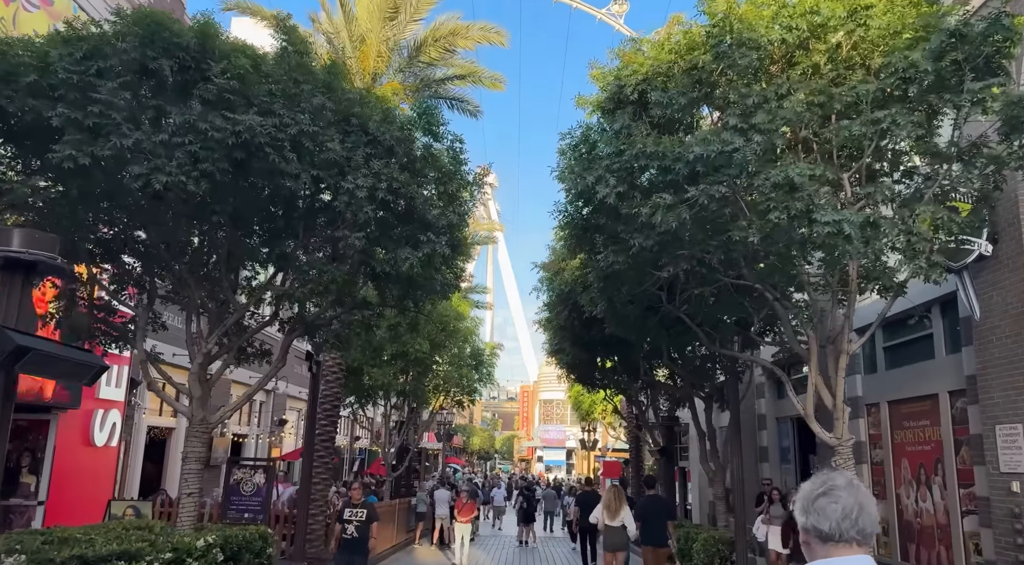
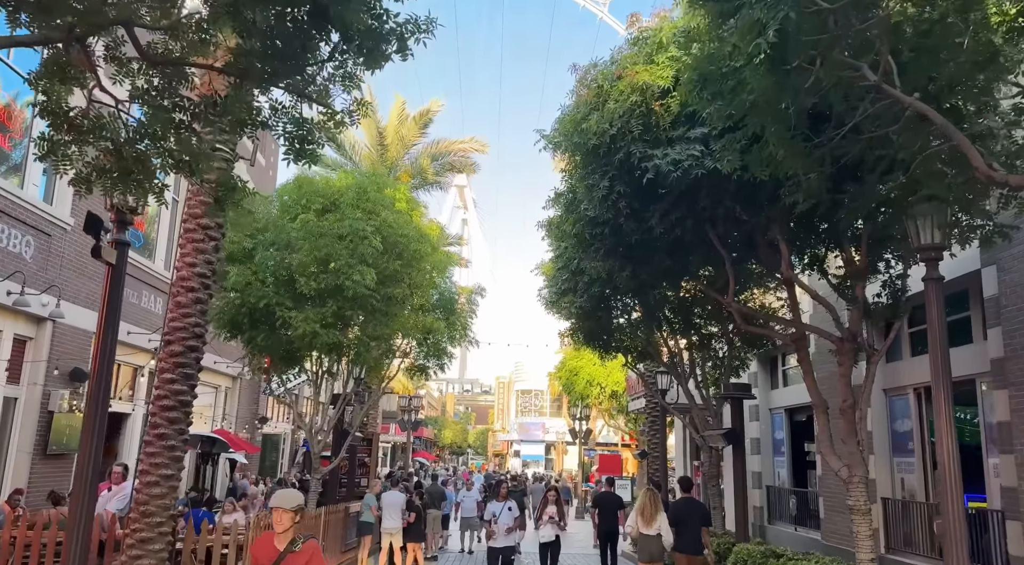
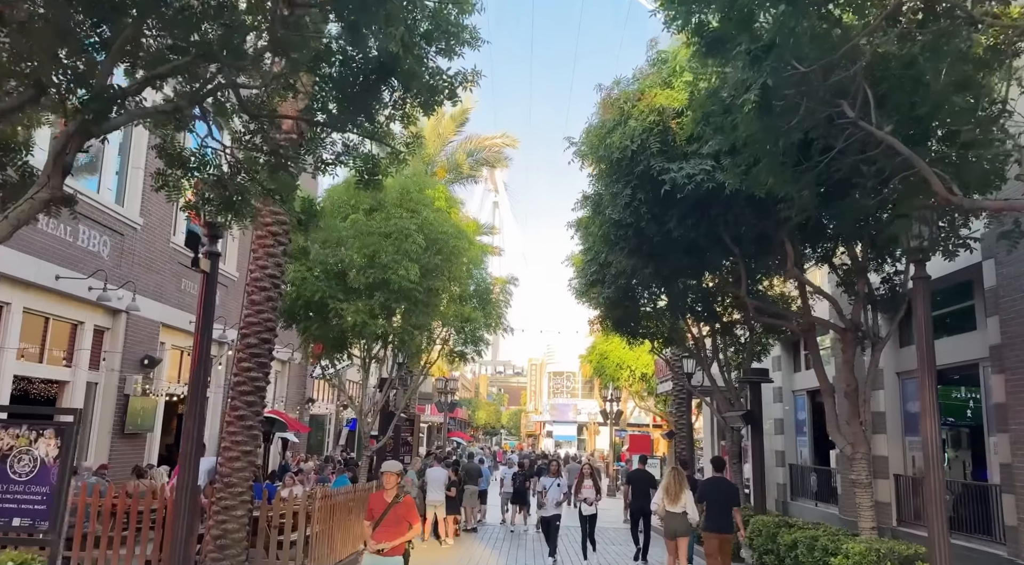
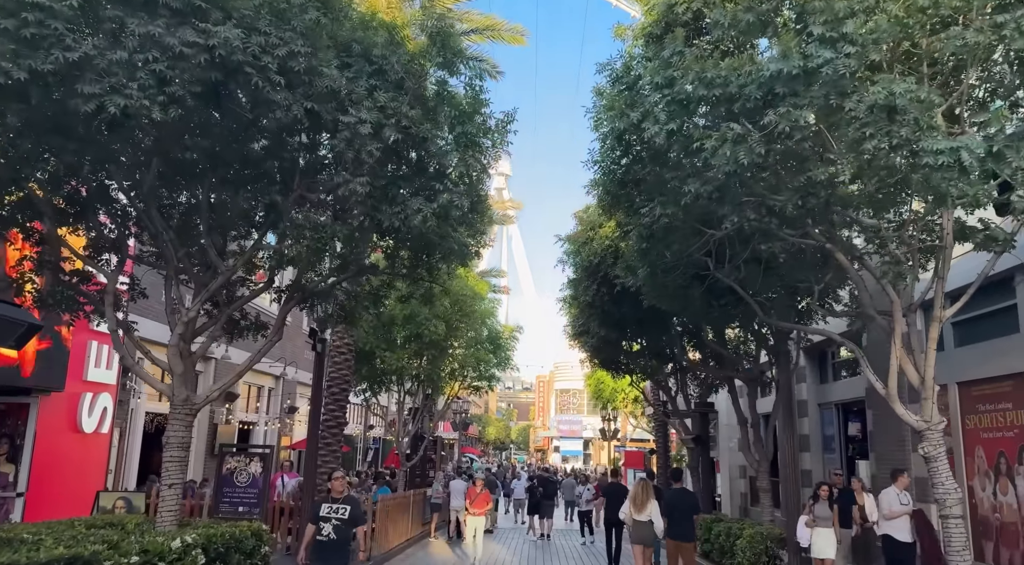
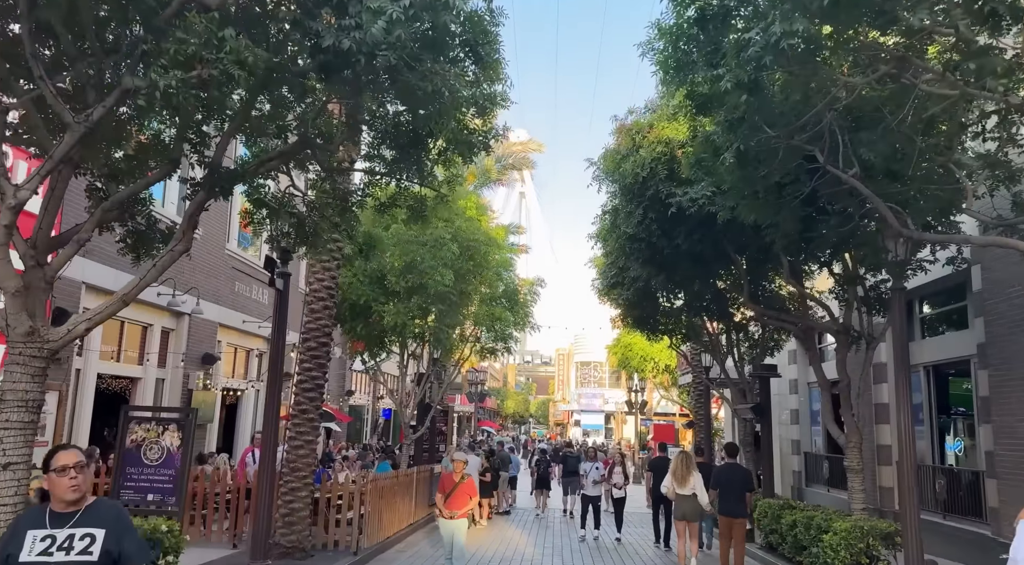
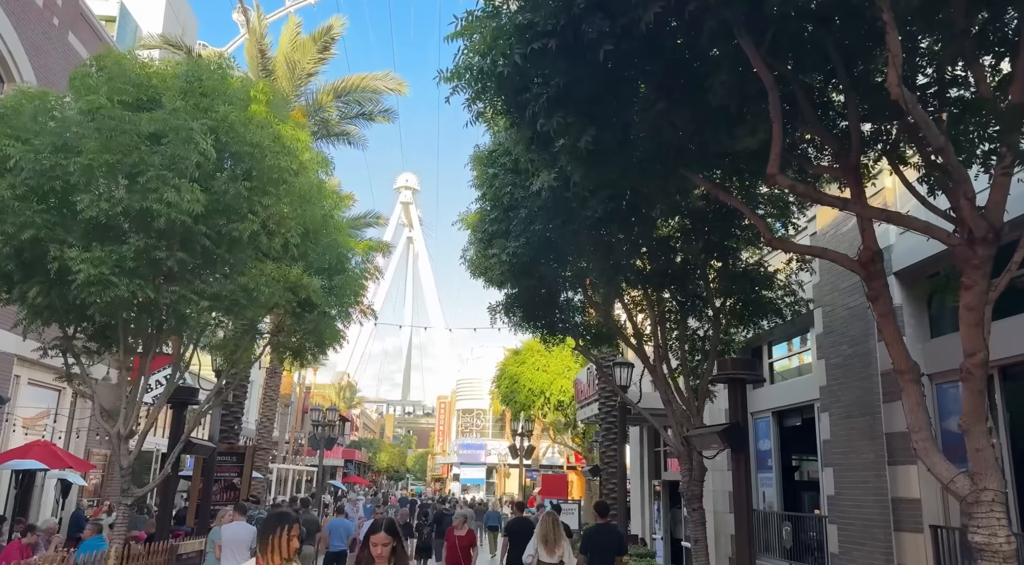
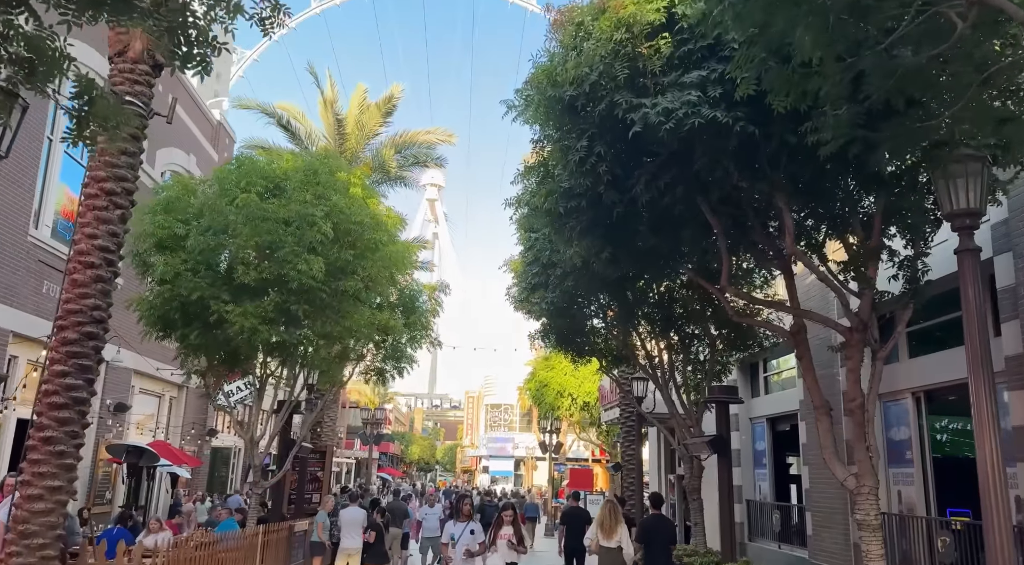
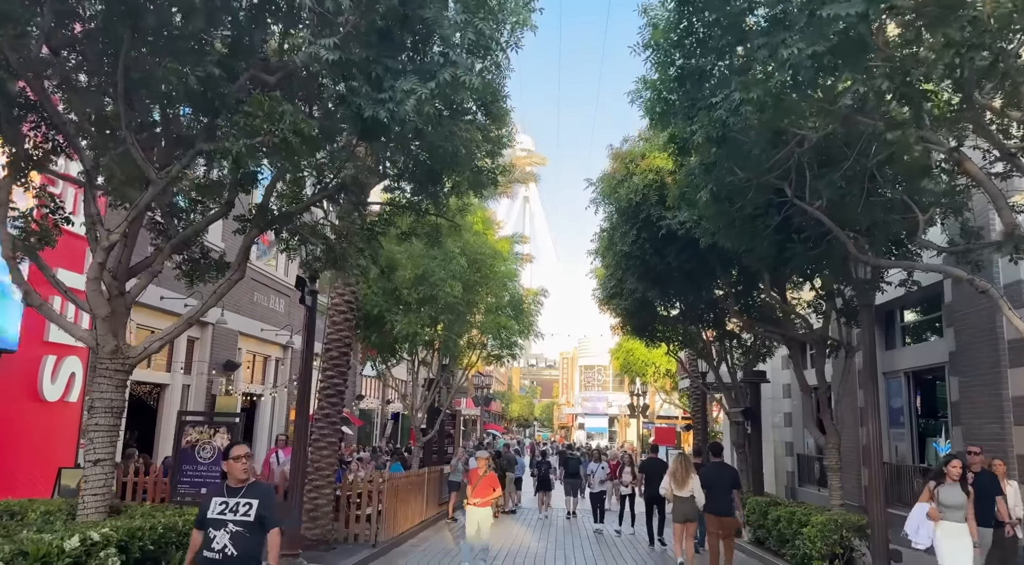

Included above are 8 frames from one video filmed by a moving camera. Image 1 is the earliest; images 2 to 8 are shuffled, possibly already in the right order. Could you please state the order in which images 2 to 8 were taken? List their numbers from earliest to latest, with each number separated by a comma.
4, 8, 5, 3, 2, 7, 6
